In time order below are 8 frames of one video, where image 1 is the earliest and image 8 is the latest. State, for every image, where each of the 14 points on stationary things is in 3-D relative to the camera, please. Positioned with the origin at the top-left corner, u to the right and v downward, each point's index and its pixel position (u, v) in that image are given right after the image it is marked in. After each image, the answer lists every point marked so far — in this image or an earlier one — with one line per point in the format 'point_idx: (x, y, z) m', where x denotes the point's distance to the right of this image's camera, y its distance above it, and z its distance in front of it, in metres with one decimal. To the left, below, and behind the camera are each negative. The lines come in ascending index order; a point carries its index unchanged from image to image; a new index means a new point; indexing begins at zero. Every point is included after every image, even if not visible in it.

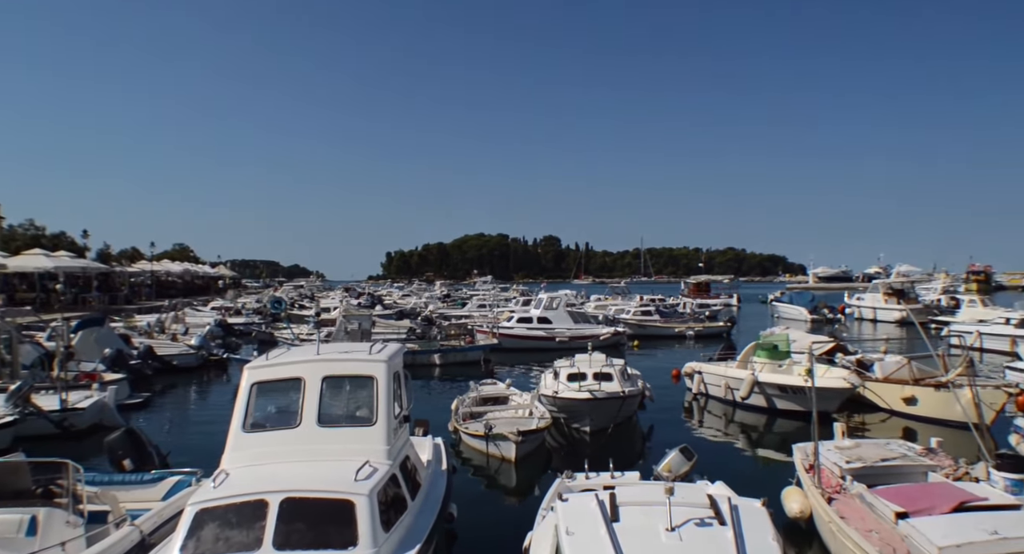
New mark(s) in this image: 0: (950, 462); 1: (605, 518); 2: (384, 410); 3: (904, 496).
0: (+6.2, -2.7, +9.8) m
1: (+1.2, -2.9, +8.2) m
2: (-1.9, -1.9, +9.8) m
3: (+5.0, -2.7, +8.6) m
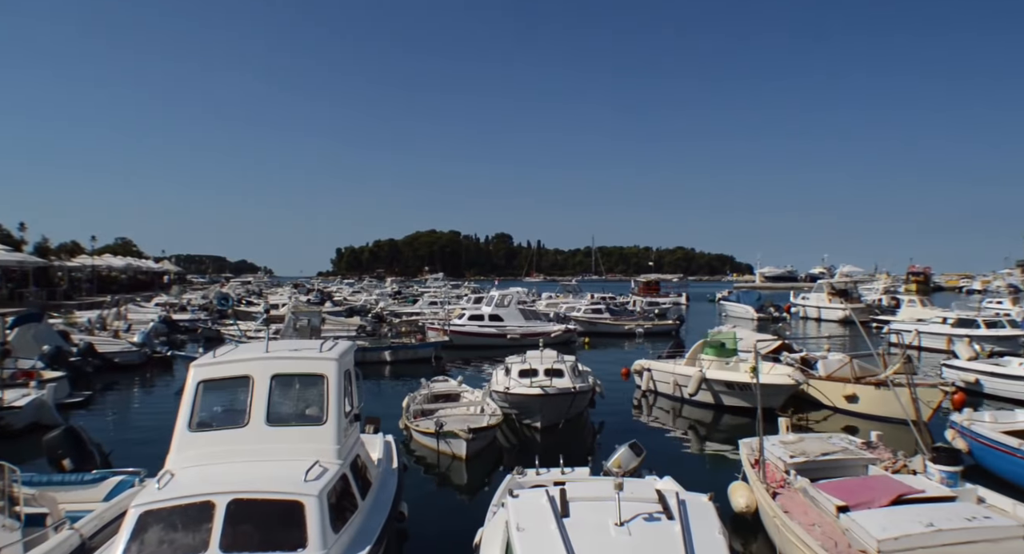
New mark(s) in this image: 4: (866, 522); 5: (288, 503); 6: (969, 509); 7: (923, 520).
0: (+5.5, -2.7, +10.1) m
1: (+0.6, -2.8, +8.3) m
2: (-2.5, -1.9, +9.7) m
3: (+4.3, -2.7, +8.8) m
4: (+4.2, -2.8, +7.9) m
5: (-2.8, -2.8, +8.5) m
6: (+5.5, -2.7, +8.0) m
7: (+4.9, -2.8, +7.9) m
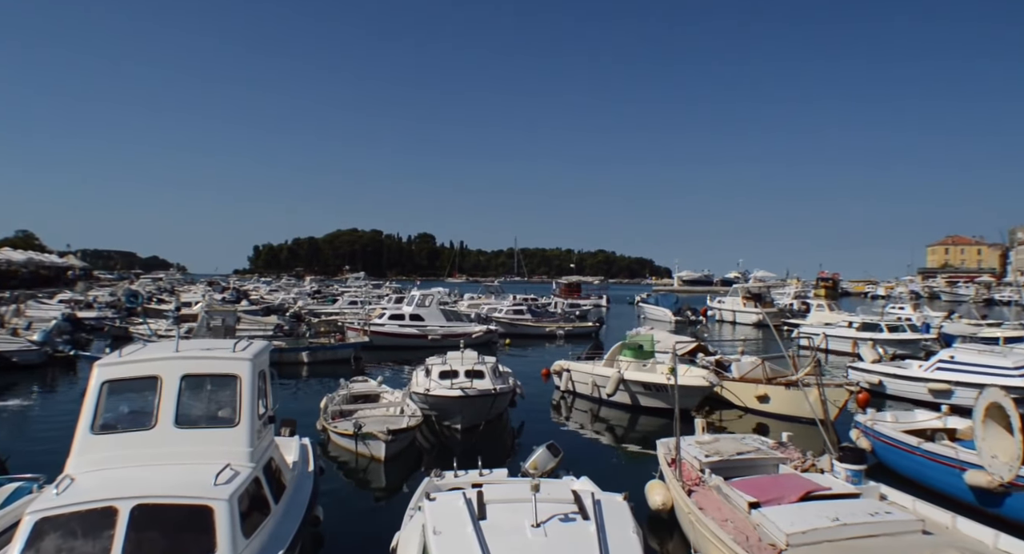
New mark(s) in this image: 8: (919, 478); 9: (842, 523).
0: (+4.4, -2.7, +10.4) m
1: (-0.5, -2.9, +8.2) m
2: (-3.7, -1.8, +9.4) m
3: (+3.3, -2.8, +9.0) m
4: (+3.2, -2.9, +8.2) m
5: (-3.8, -2.8, +8.2) m
6: (+4.4, -2.8, +8.3) m
7: (+3.9, -2.8, +8.2) m
8: (+6.7, -3.5, +11.6) m
9: (+3.8, -2.7, +7.7) m
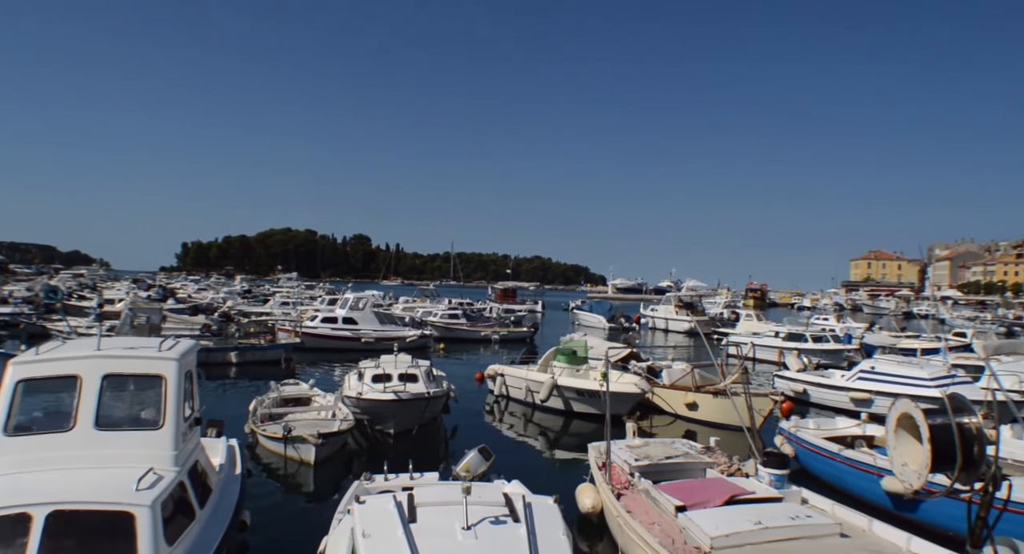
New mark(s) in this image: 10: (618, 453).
0: (+3.3, -2.9, +10.7) m
1: (-1.3, -2.9, +8.2) m
2: (-4.6, -1.8, +9.1) m
3: (+2.3, -2.9, +9.2) m
4: (+2.3, -3.0, +8.4) m
5: (-4.7, -2.8, +7.9) m
6: (+3.6, -2.9, +8.6) m
7: (+3.0, -3.0, +8.4) m
8: (+5.6, -3.6, +12.0) m
9: (+3.0, -2.9, +8.0) m
10: (+1.7, -2.8, +10.8) m
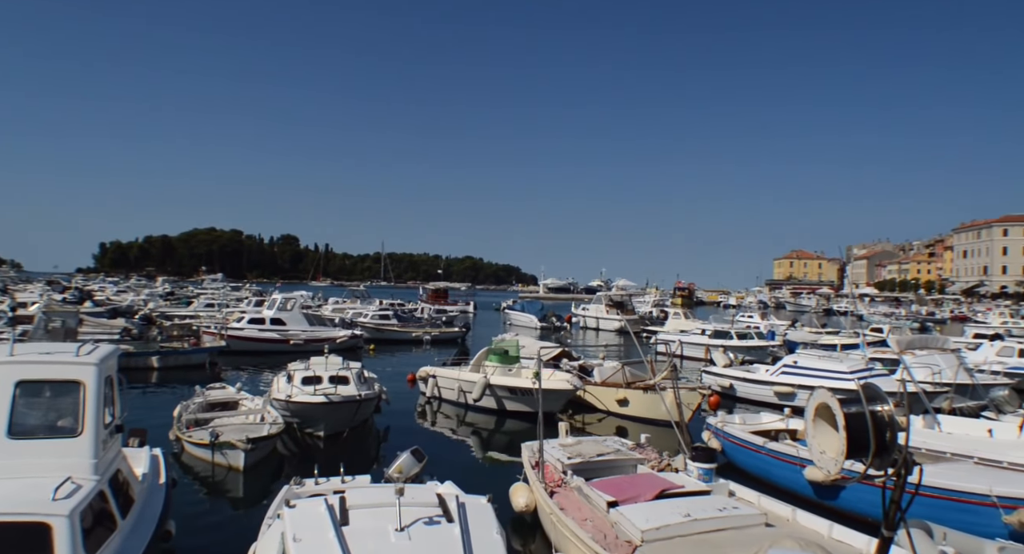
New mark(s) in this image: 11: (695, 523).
0: (+2.3, -2.8, +10.9) m
1: (-2.2, -2.9, +8.1) m
2: (-5.5, -1.8, +8.8) m
3: (+1.4, -2.9, +9.4) m
4: (+1.5, -3.0, +8.5) m
5: (-5.5, -2.8, +7.6) m
6: (+2.7, -2.9, +8.8) m
7: (+2.1, -3.0, +8.6) m
8: (+4.5, -3.6, +12.3) m
9: (+2.2, -2.9, +8.1) m
10: (+0.7, -2.8, +10.9) m
11: (+2.2, -2.9, +8.1) m
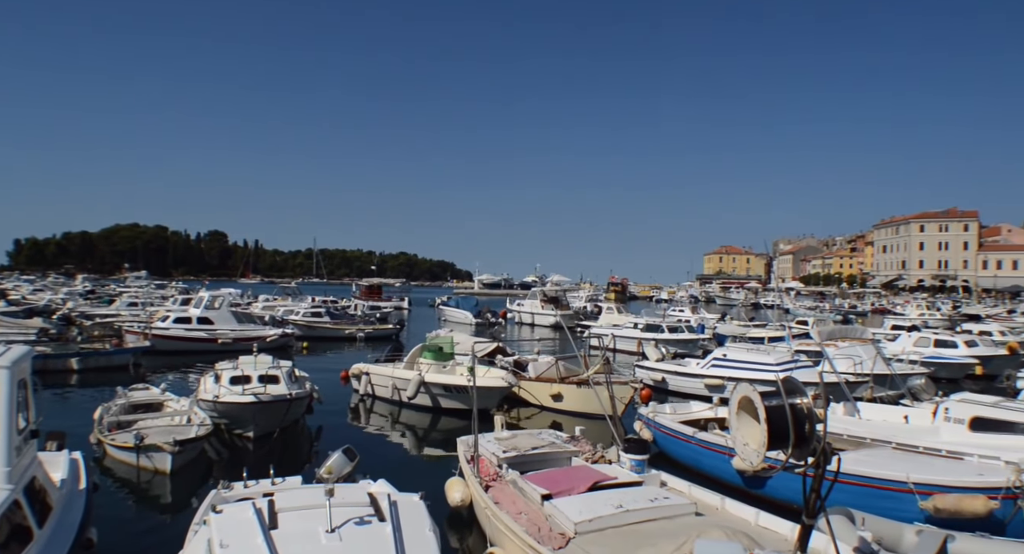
0: (+1.3, -2.8, +11.0) m
1: (-3.0, -2.9, +7.9) m
2: (-6.3, -1.8, +8.4) m
3: (+0.5, -2.8, +9.4) m
4: (+0.7, -2.9, +8.6) m
5: (-6.2, -2.8, +7.2) m
6: (+1.8, -2.8, +9.0) m
7: (+1.3, -2.9, +8.7) m
8: (+3.5, -3.5, +12.6) m
9: (+1.4, -2.8, +8.3) m
10: (-0.3, -2.7, +10.9) m
11: (+1.4, -2.9, +8.2) m
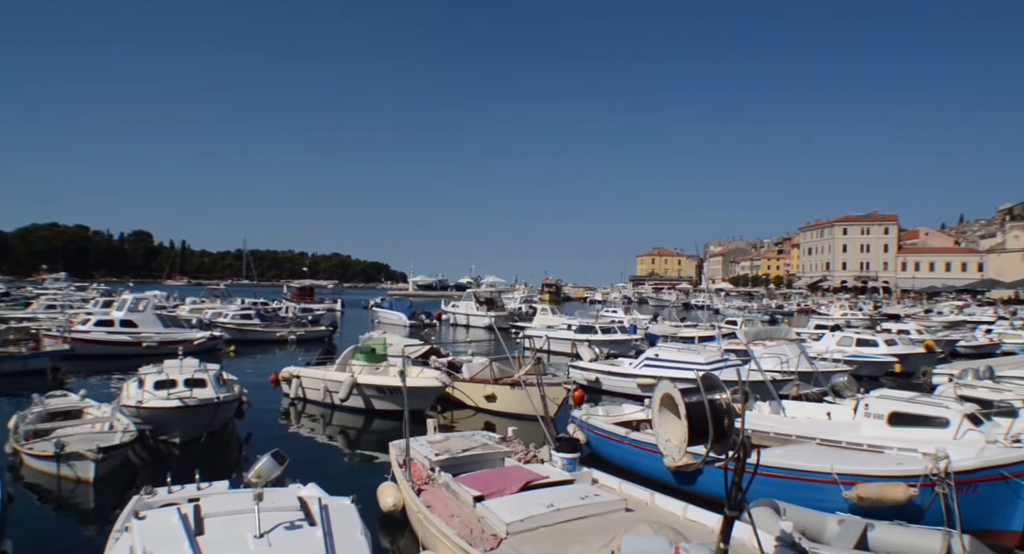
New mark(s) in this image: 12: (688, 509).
0: (+0.3, -2.8, +11.1) m
1: (-3.8, -2.9, +7.8) m
2: (-7.1, -1.8, +8.0) m
3: (-0.4, -2.9, +9.5) m
4: (-0.2, -3.0, +8.6) m
5: (-7.0, -2.8, +6.8) m
6: (+1.0, -2.9, +9.1) m
7: (+0.4, -2.9, +8.8) m
8: (+2.3, -3.5, +12.8) m
9: (+0.5, -2.9, +8.4) m
10: (-1.3, -2.7, +10.9) m
11: (+0.5, -2.9, +8.3) m
12: (+2.3, -3.1, +8.9) m
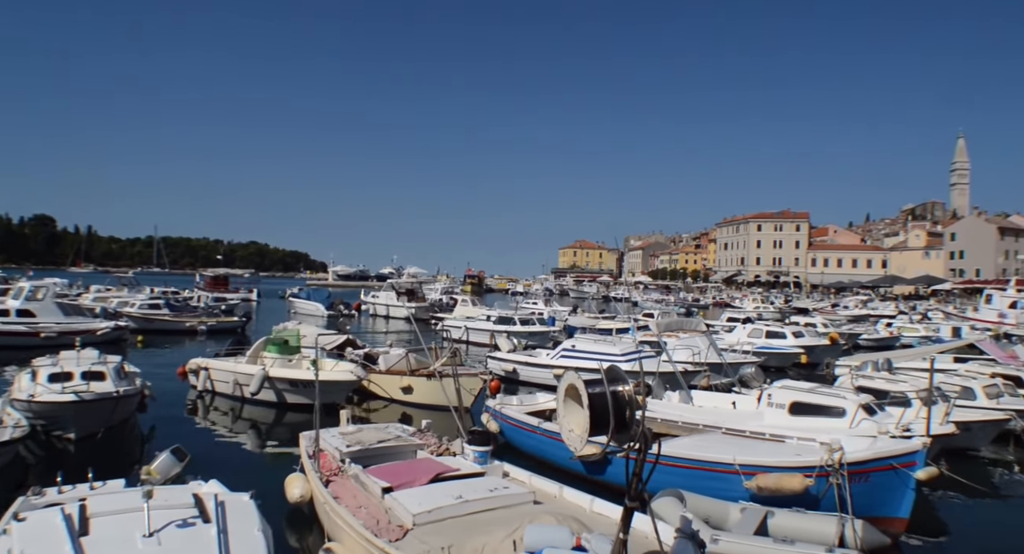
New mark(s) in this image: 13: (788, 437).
0: (-1.0, -2.6, +11.2) m
1: (-4.8, -2.8, +7.5) m
2: (-8.1, -1.7, +7.5) m
3: (-1.5, -2.7, +9.5) m
4: (-1.3, -2.9, +8.6) m
5: (-7.9, -2.7, +6.3) m
6: (-0.2, -2.8, +9.2) m
7: (-0.7, -2.8, +8.9) m
8: (+0.9, -3.4, +13.1) m
9: (-0.5, -2.8, +8.4) m
10: (-2.6, -2.6, +10.8) m
11: (-0.5, -2.8, +8.4) m
12: (+1.2, -3.0, +9.1) m
13: (+5.0, -2.8, +11.8) m
